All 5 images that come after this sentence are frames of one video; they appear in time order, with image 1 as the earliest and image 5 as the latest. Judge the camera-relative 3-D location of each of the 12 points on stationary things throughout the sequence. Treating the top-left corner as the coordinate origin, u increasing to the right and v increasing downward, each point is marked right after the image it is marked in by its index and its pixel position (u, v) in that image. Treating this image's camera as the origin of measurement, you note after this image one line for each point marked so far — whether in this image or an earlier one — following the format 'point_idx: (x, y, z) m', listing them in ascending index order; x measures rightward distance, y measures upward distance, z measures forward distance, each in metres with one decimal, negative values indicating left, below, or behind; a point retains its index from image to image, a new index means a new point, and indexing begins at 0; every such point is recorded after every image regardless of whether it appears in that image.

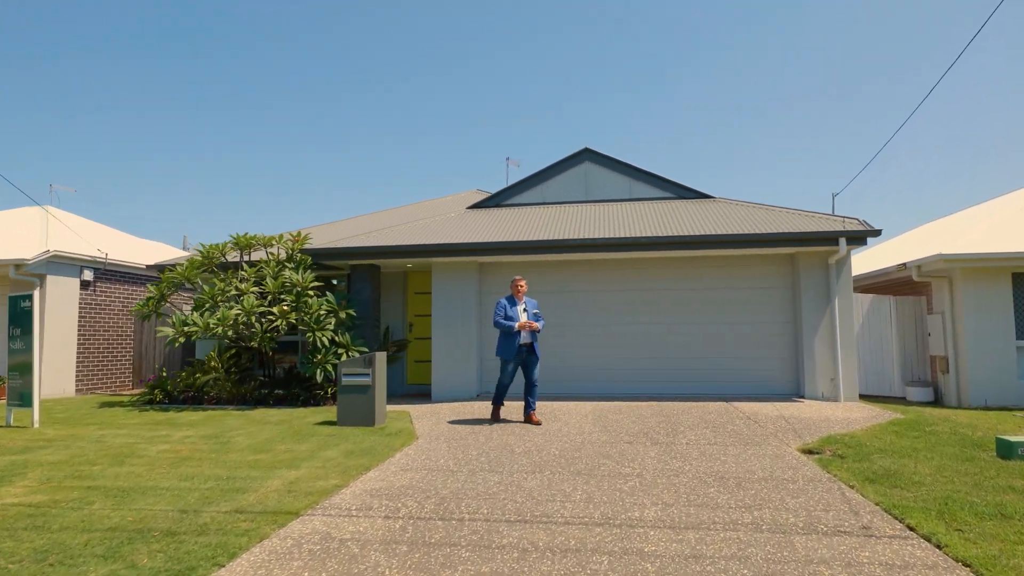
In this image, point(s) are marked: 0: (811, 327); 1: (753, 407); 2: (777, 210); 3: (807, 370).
0: (+4.5, -0.6, +8.8) m
1: (+3.3, -1.6, +7.9) m
2: (+4.6, +1.4, +10.1) m
3: (+4.5, -1.3, +8.8) m
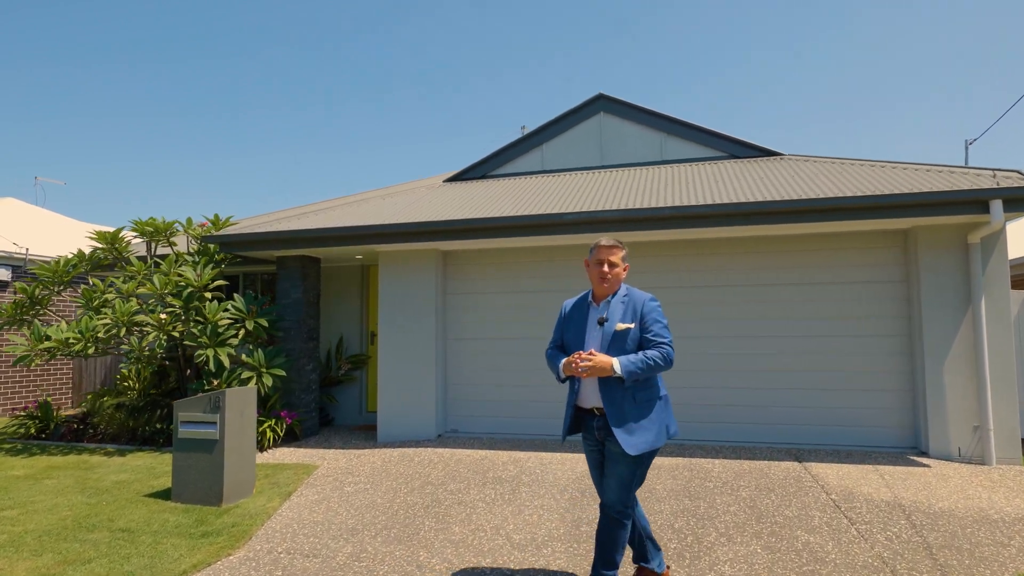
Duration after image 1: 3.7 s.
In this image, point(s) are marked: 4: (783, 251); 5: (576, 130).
0: (+4.1, -0.5, +5.6) m
1: (+2.8, -1.6, +4.8) m
2: (+4.3, +1.4, +6.9) m
3: (+4.0, -1.2, +5.6) m
4: (+2.9, +0.4, +6.2) m
5: (+1.0, +2.4, +8.9) m
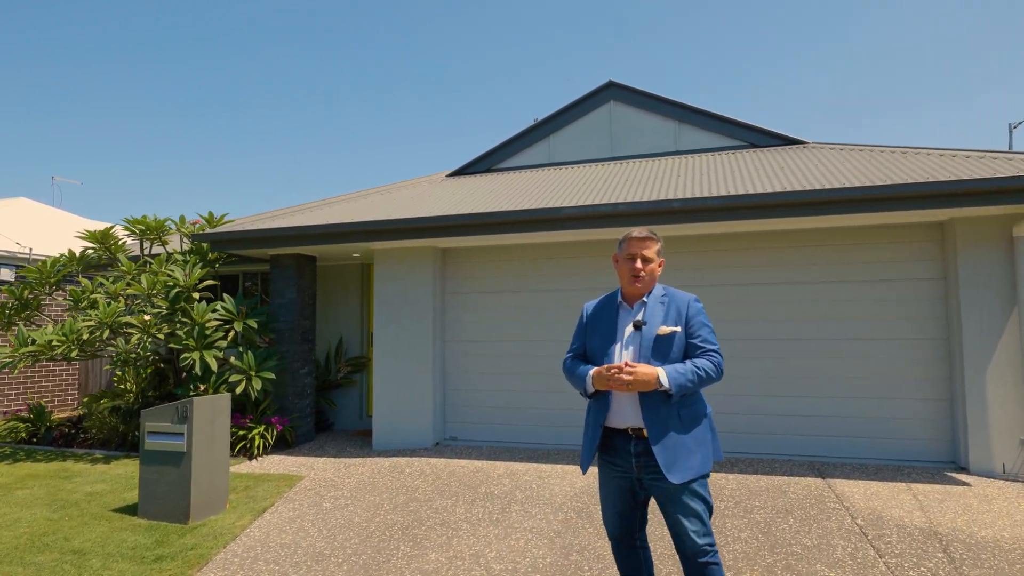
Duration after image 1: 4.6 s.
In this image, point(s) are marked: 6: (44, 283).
0: (+4.0, -0.5, +5.1) m
1: (+2.7, -1.6, +4.3) m
2: (+4.3, +1.5, +6.3) m
3: (+4.0, -1.2, +5.0) m
4: (+2.9, +0.4, +5.7) m
5: (+1.1, +2.4, +8.5) m
6: (-5.6, +0.1, +7.0) m
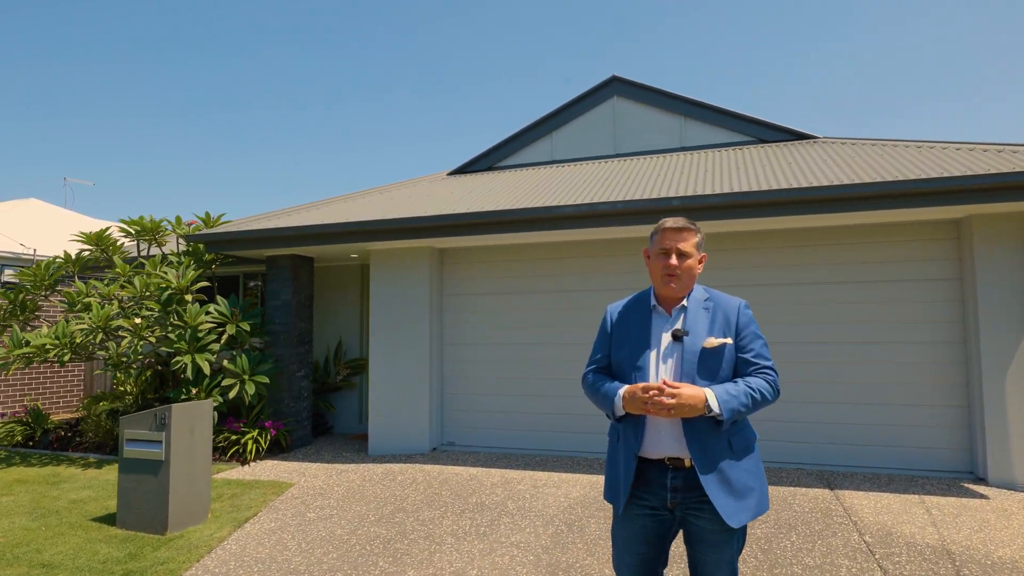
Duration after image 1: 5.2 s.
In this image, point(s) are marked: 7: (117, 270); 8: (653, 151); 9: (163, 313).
0: (+4.0, -0.5, +4.8) m
1: (+2.6, -1.6, +4.1) m
2: (+4.3, +1.4, +6.0) m
3: (+3.9, -1.2, +4.8) m
4: (+2.8, +0.4, +5.5) m
5: (+1.1, +2.4, +8.3) m
6: (-5.6, 0.0, +6.9) m
7: (-4.6, +0.2, +6.7) m
8: (+1.9, +1.9, +7.9) m
9: (-3.8, -0.3, +6.4) m
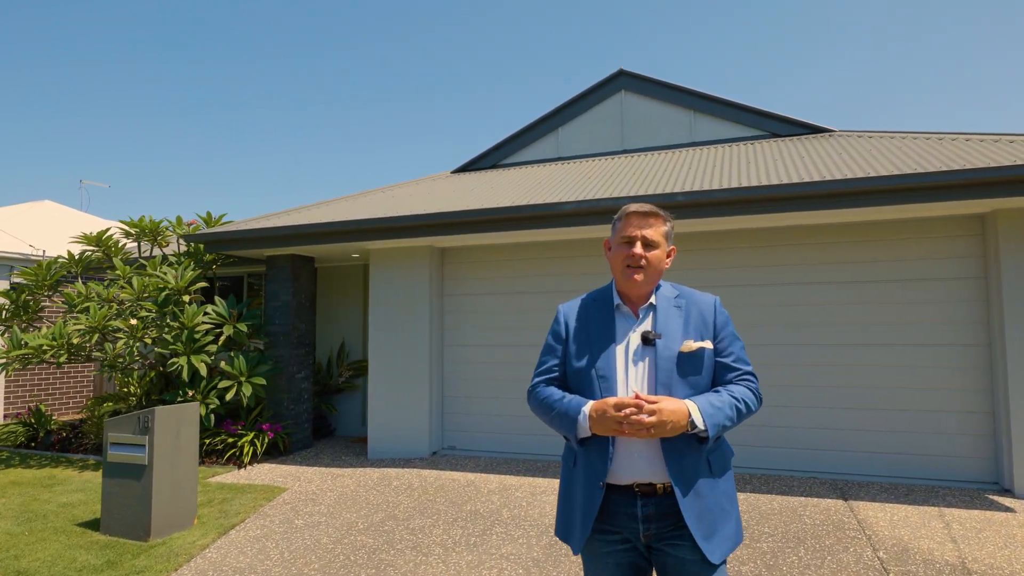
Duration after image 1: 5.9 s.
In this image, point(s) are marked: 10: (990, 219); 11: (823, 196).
0: (+3.9, -0.5, +4.5) m
1: (+2.6, -1.6, +3.8) m
2: (+4.3, +1.5, +5.7) m
3: (+3.9, -1.2, +4.5) m
4: (+2.8, +0.4, +5.2) m
5: (+1.1, +2.4, +8.1) m
6: (-5.6, 0.0, +6.9) m
7: (-4.5, +0.2, +6.7) m
8: (+2.0, +1.9, +7.7) m
9: (-3.8, -0.3, +6.3) m
10: (+3.9, +0.6, +4.7) m
11: (+2.5, +0.7, +4.7) m
